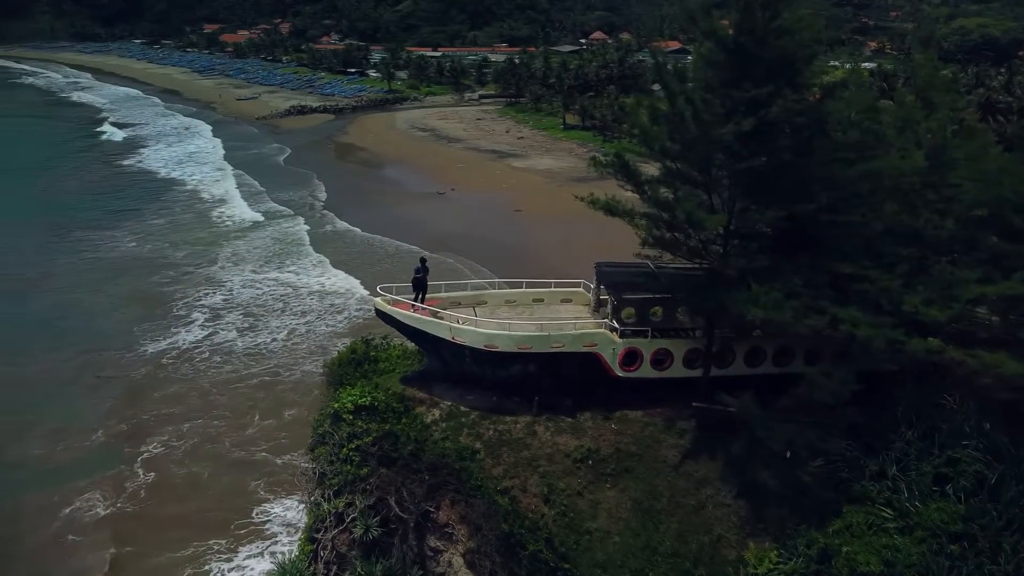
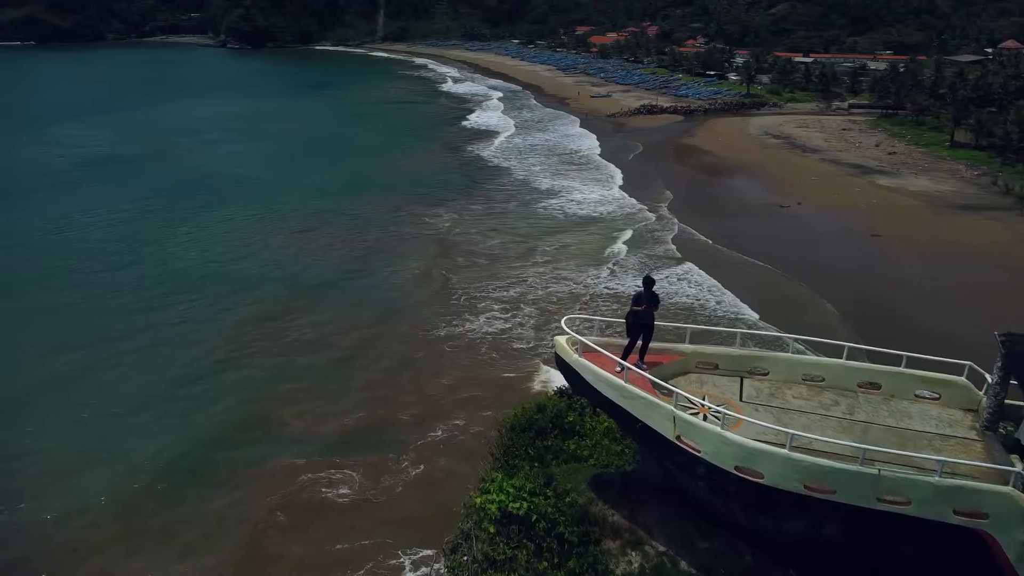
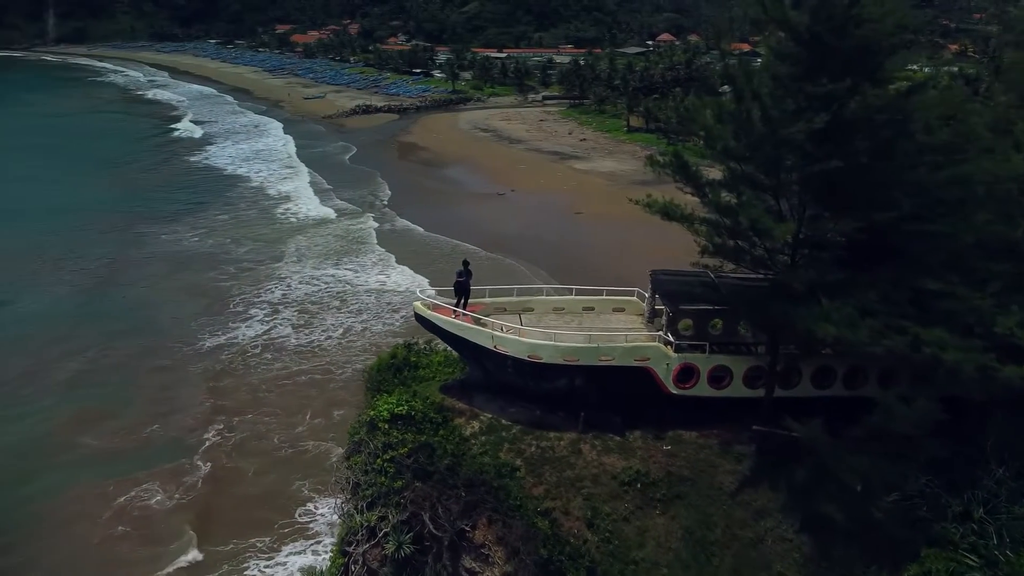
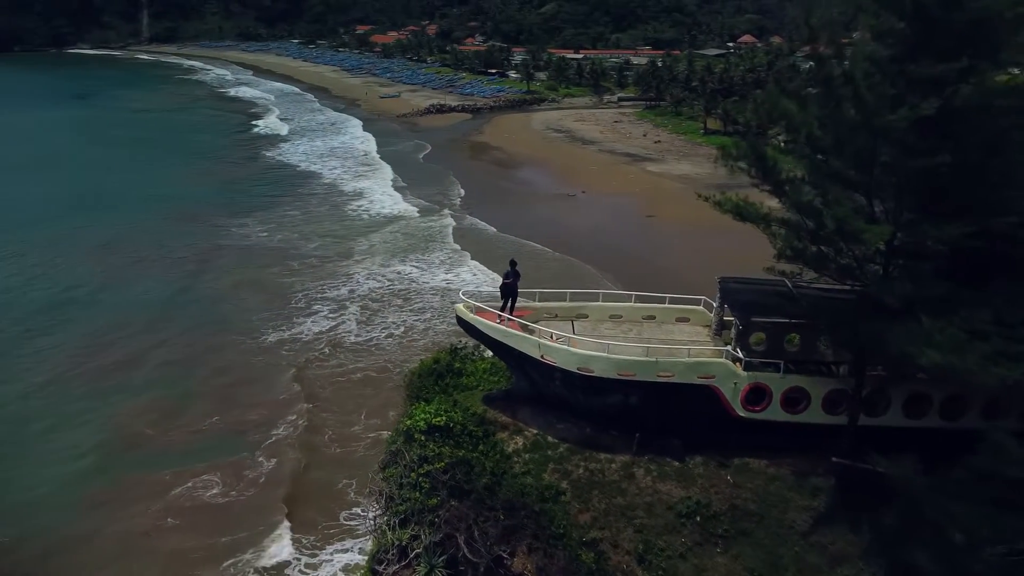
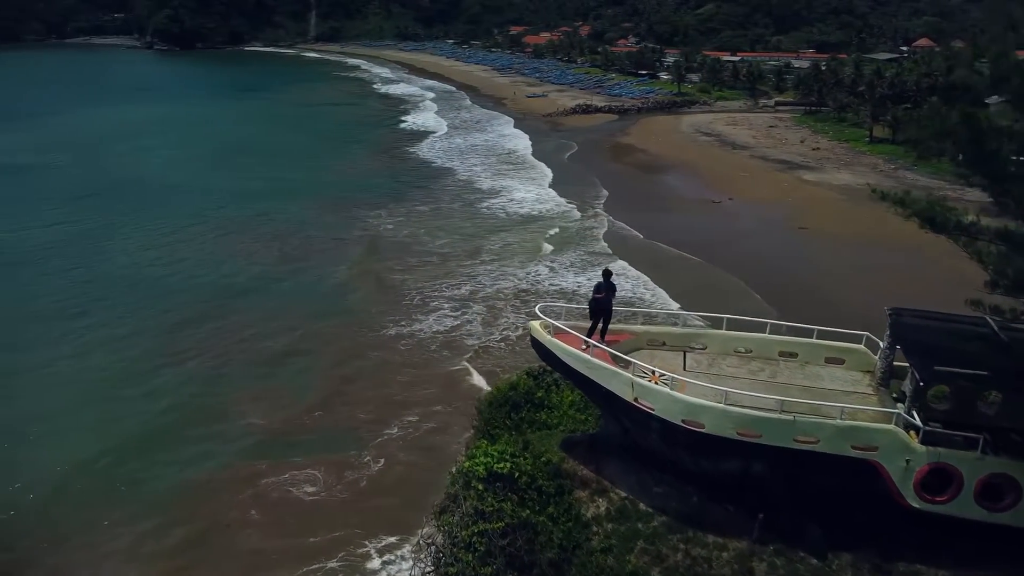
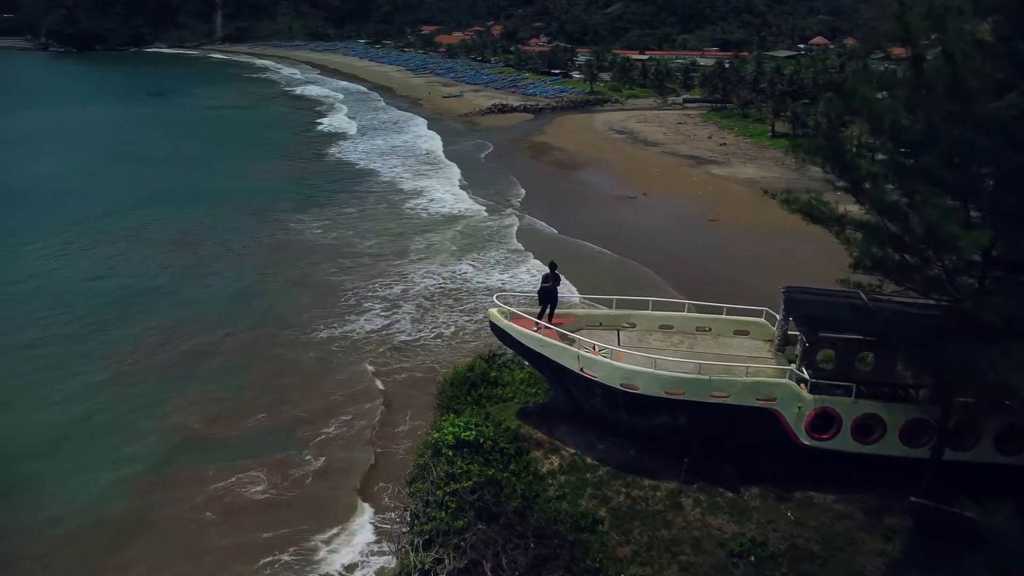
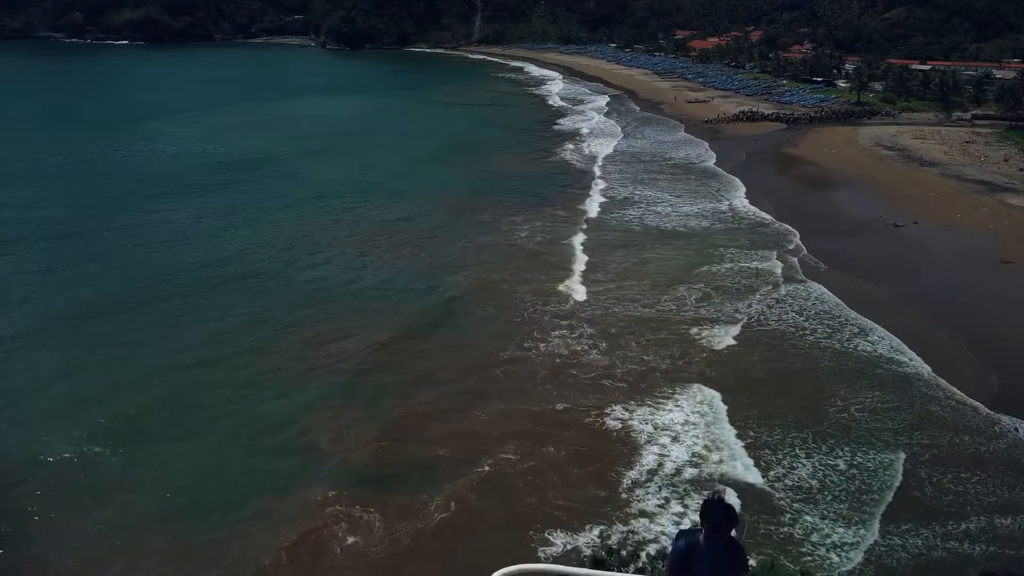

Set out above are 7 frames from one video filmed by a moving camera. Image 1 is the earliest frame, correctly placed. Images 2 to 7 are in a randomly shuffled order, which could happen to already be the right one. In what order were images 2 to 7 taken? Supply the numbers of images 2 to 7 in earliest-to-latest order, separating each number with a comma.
3, 4, 6, 5, 2, 7
